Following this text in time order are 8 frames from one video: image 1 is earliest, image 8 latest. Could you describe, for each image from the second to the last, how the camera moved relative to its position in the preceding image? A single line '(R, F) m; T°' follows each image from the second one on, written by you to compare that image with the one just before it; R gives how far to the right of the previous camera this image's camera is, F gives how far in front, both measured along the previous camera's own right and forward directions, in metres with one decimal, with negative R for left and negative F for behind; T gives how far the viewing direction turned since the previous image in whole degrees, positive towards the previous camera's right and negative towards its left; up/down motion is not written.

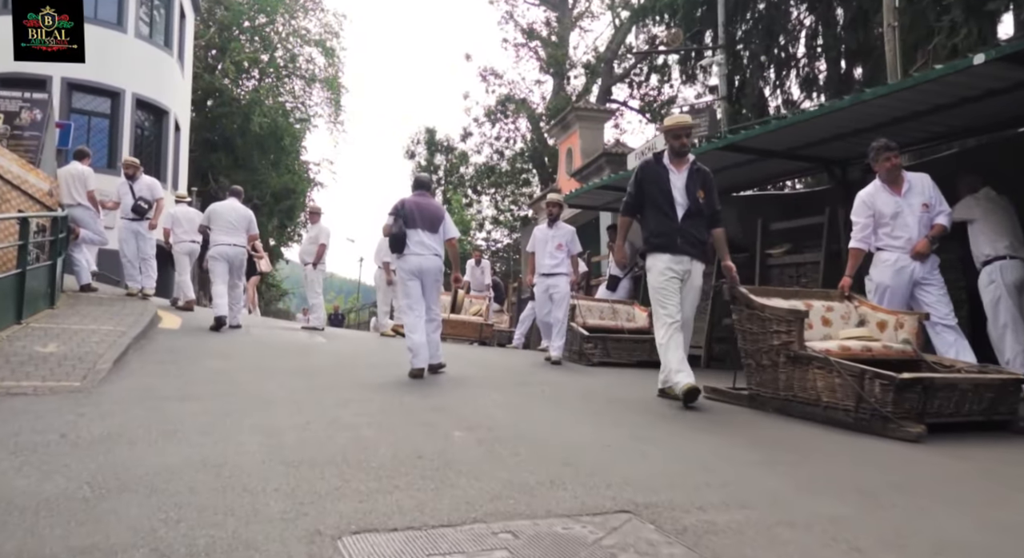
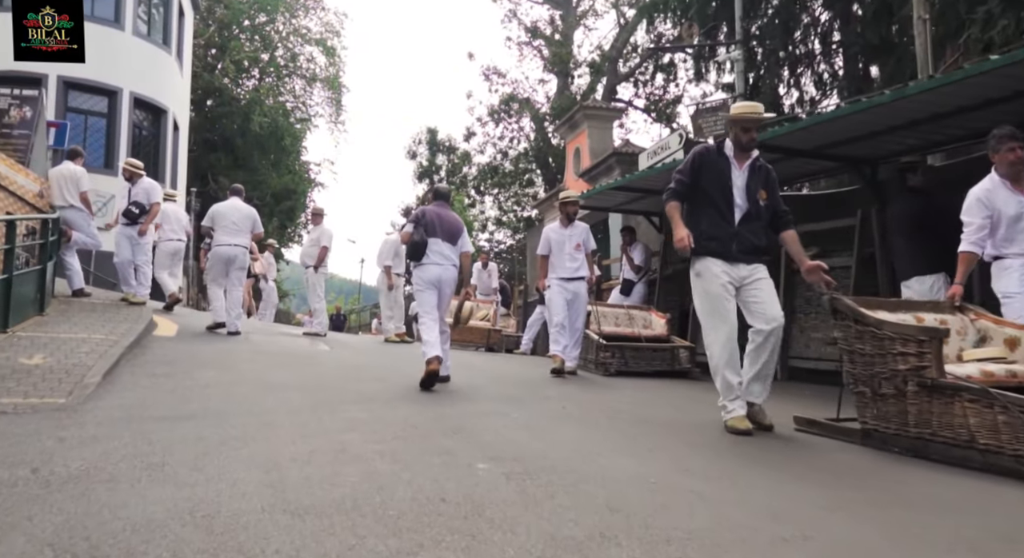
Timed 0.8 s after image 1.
(-0.2, +0.5) m; 0°
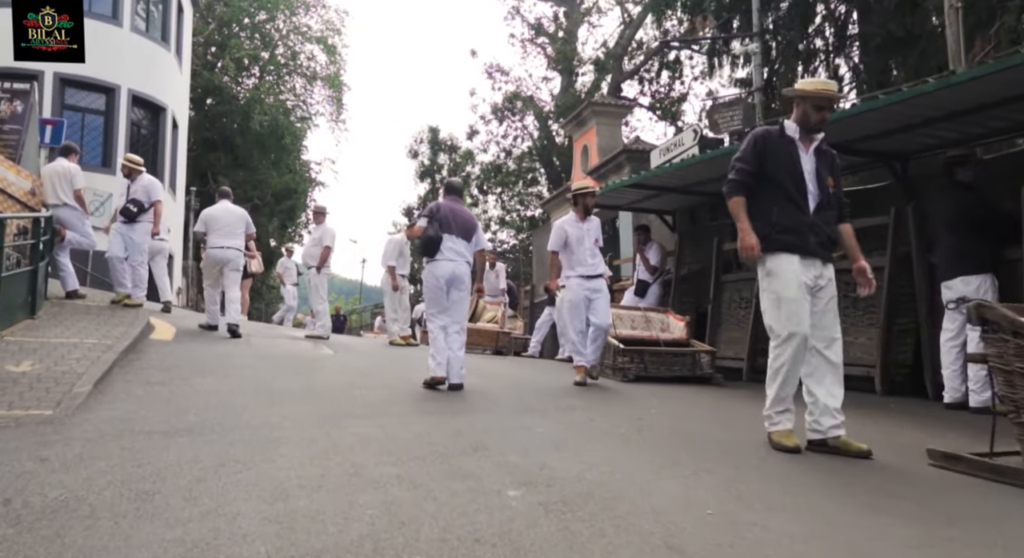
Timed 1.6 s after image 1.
(-0.2, +0.4) m; 0°
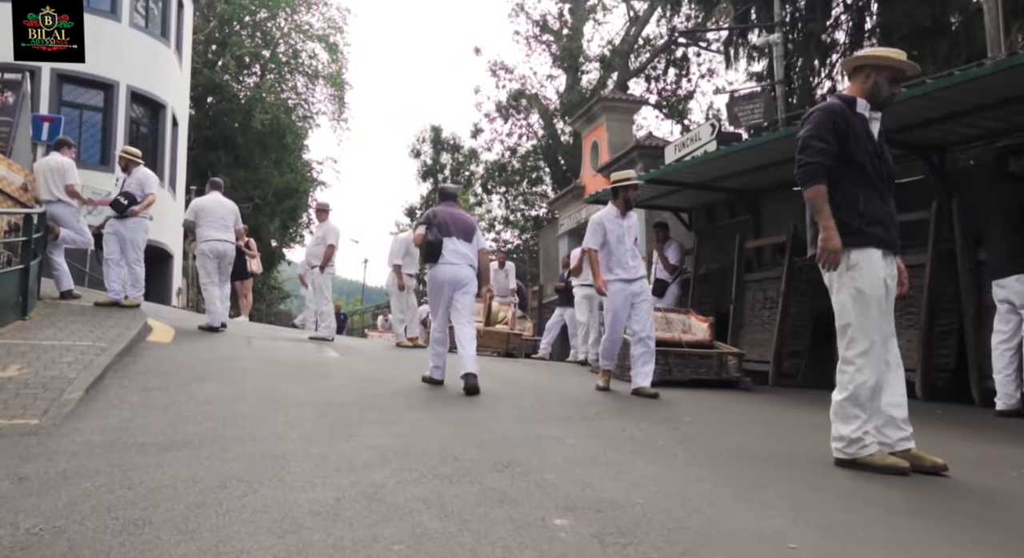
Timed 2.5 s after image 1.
(-0.2, +0.4) m; 0°
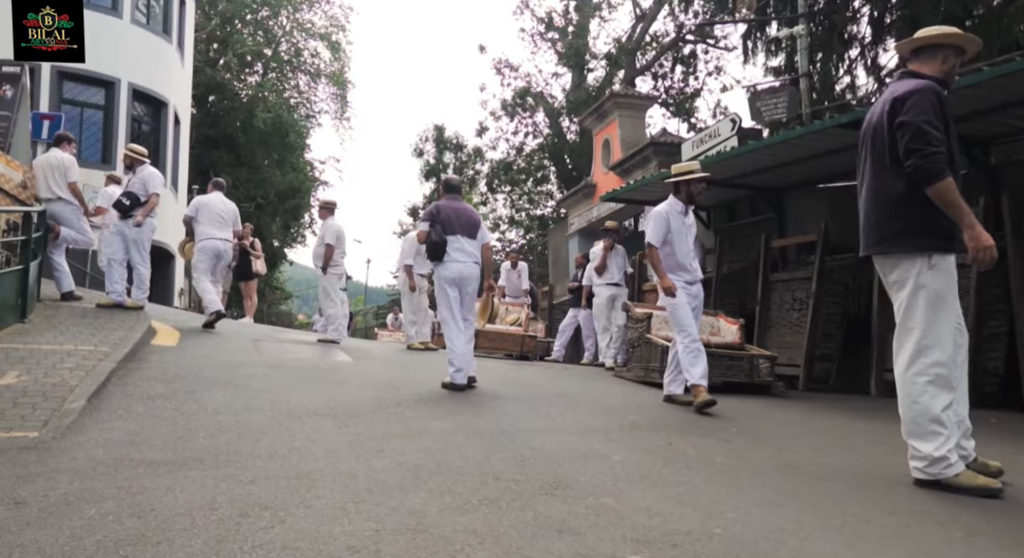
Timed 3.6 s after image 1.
(-0.2, +0.4) m; 0°
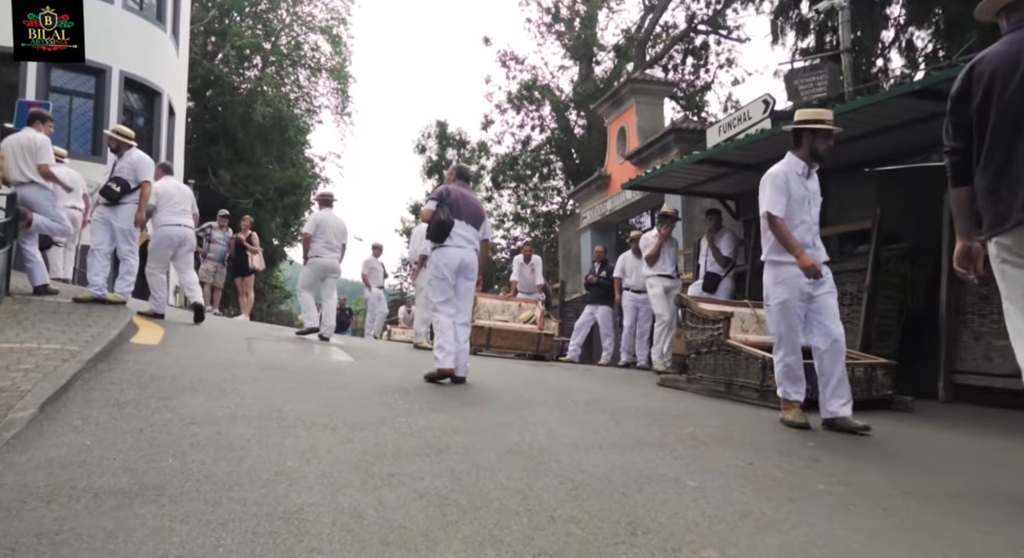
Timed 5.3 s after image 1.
(-0.2, +0.9) m; 0°
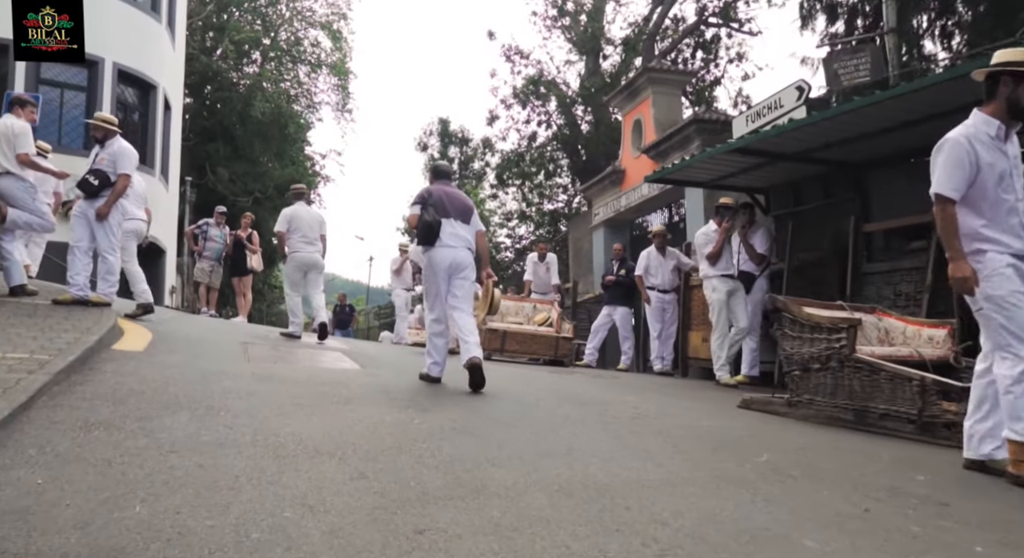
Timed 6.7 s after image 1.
(-0.2, +0.7) m; 0°
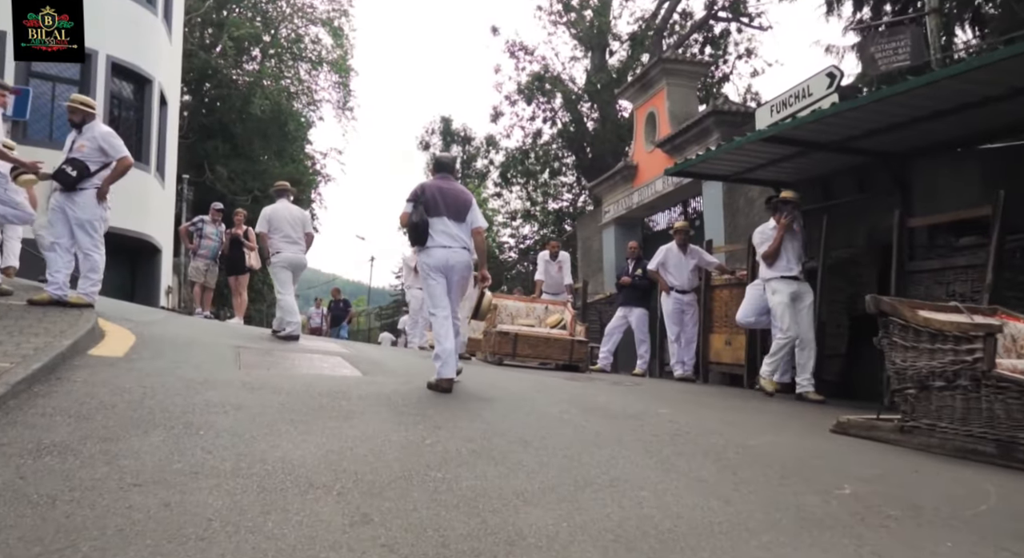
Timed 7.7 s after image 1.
(-0.1, +0.6) m; 0°
